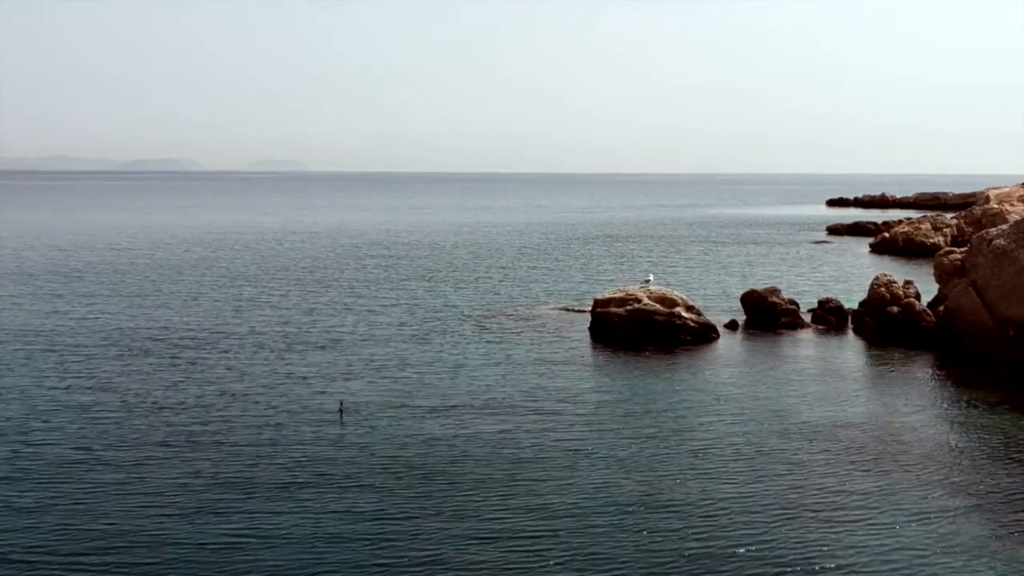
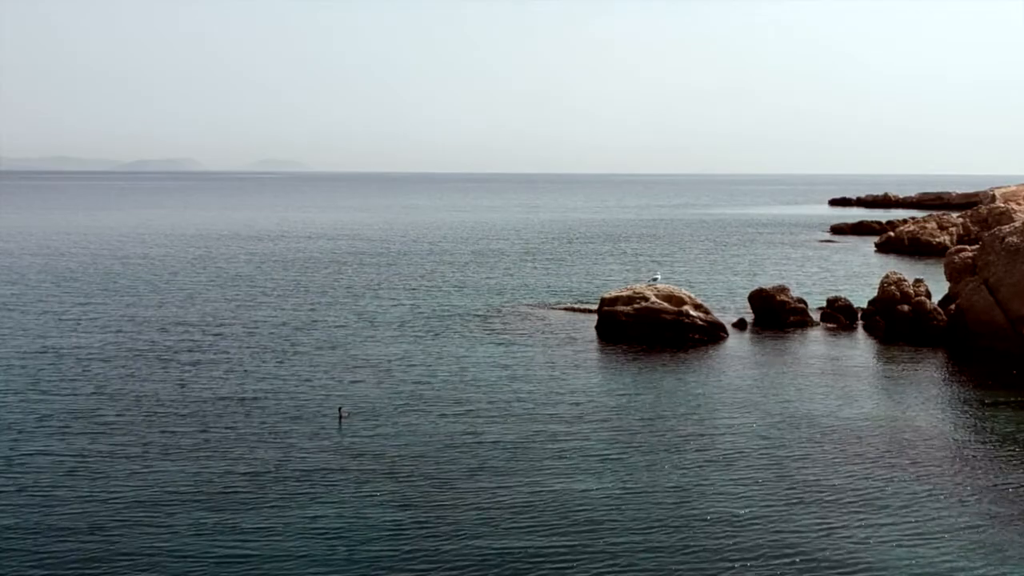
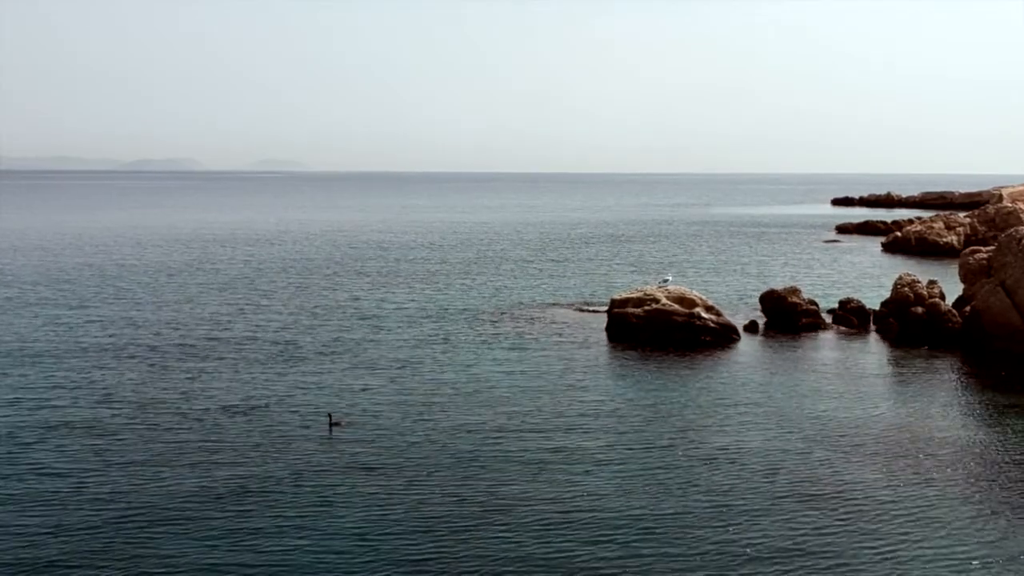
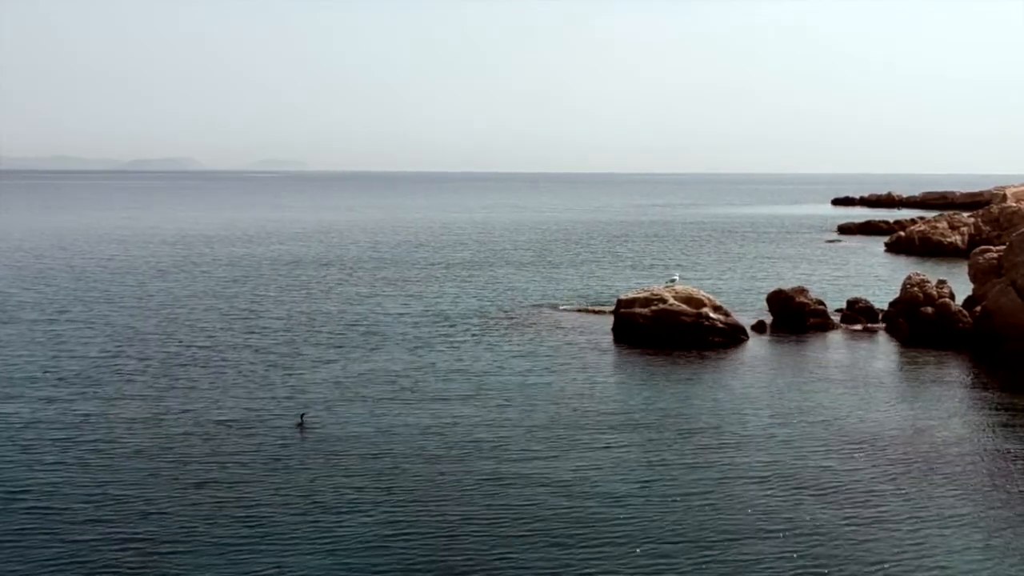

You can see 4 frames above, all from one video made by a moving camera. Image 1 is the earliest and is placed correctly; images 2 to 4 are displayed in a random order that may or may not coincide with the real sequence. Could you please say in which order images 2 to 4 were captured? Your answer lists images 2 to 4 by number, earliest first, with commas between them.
2, 3, 4
